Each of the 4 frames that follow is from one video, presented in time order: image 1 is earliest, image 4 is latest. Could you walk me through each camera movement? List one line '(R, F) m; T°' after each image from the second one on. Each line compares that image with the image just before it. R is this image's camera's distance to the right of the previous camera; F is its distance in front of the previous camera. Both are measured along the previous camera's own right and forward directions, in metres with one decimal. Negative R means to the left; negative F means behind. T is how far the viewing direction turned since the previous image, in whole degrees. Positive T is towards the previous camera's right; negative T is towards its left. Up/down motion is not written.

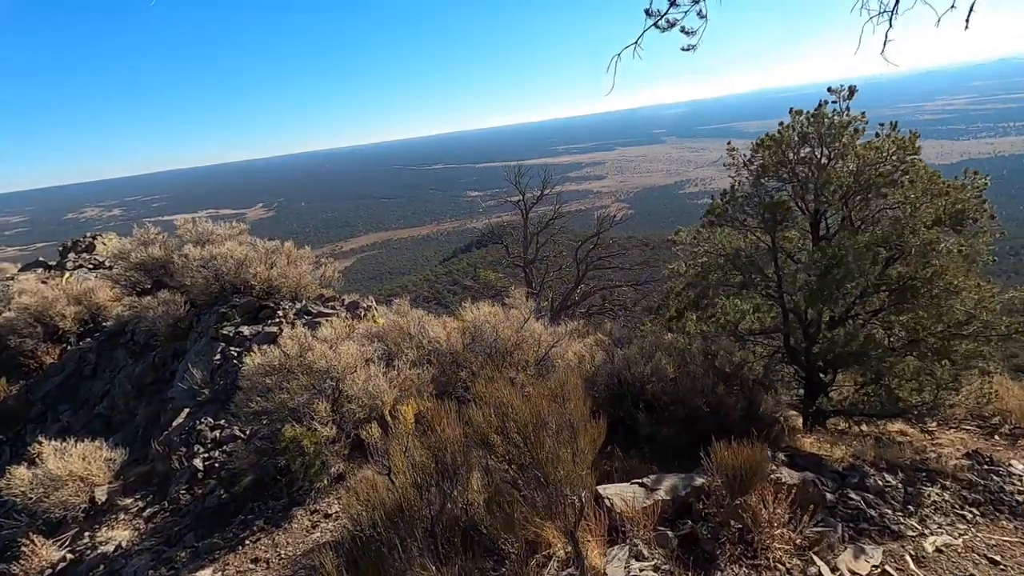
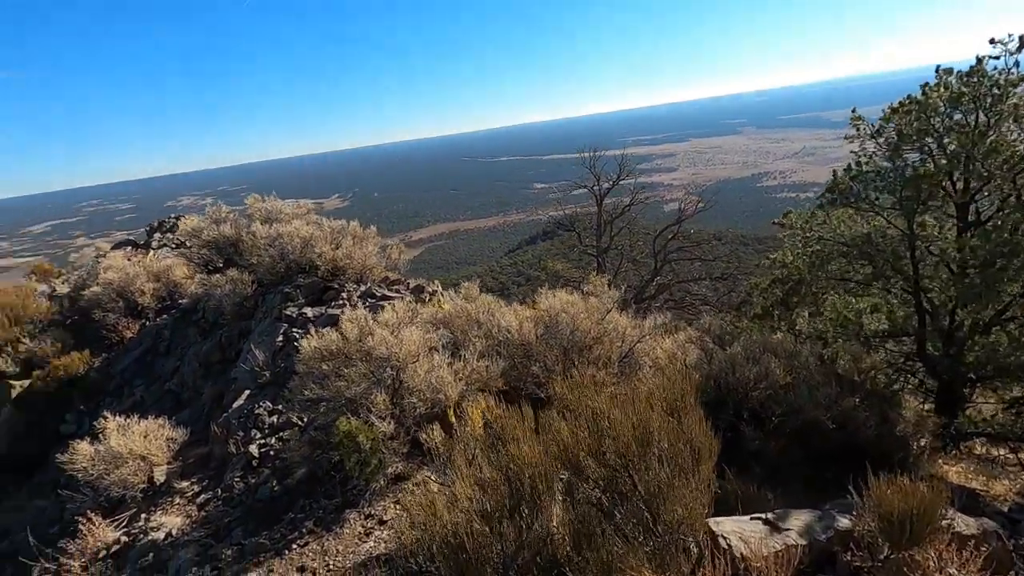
(-0.2, +0.7) m; -7°
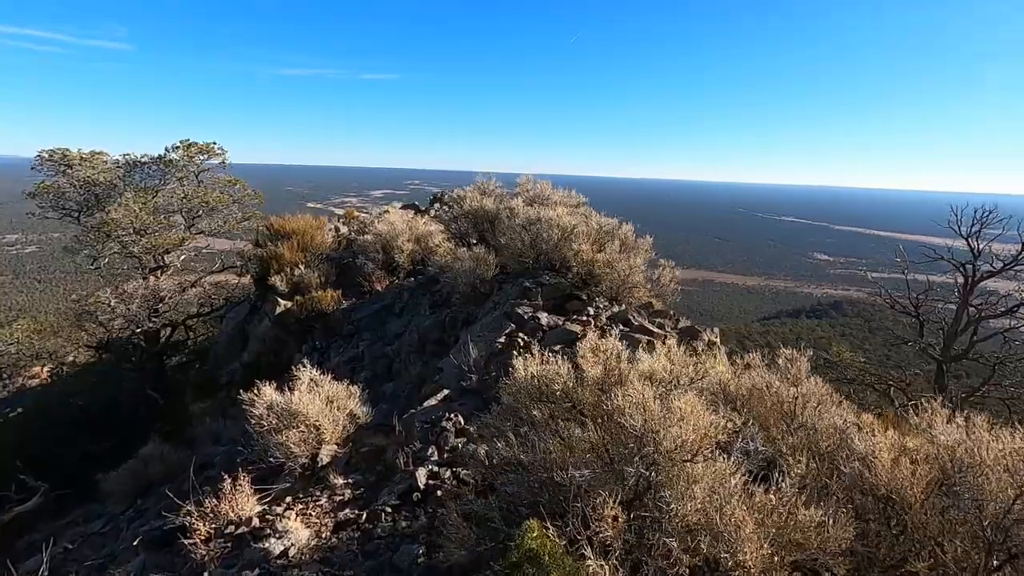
(-0.7, +1.9) m; -25°
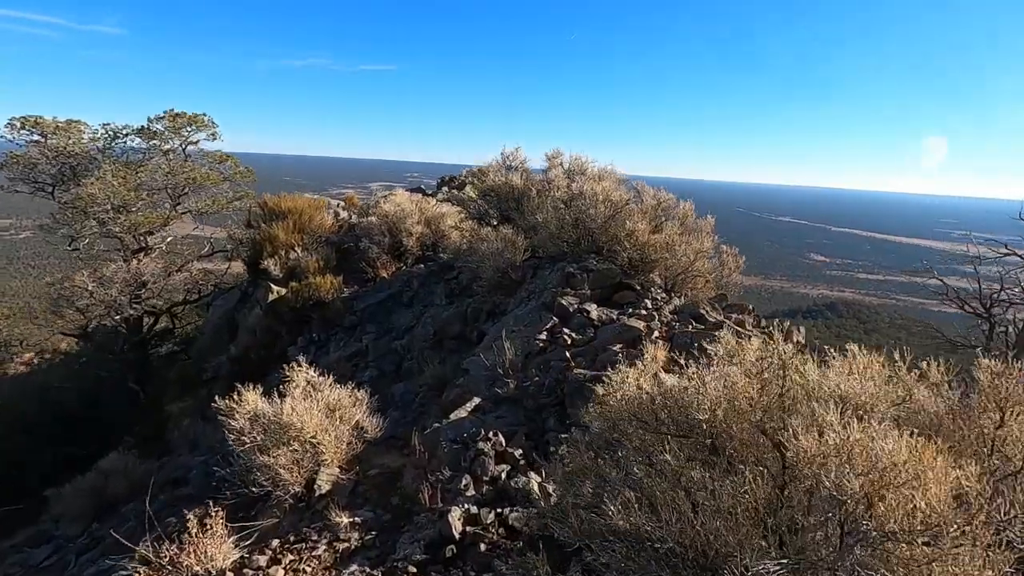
(-0.4, +1.0) m; 0°
